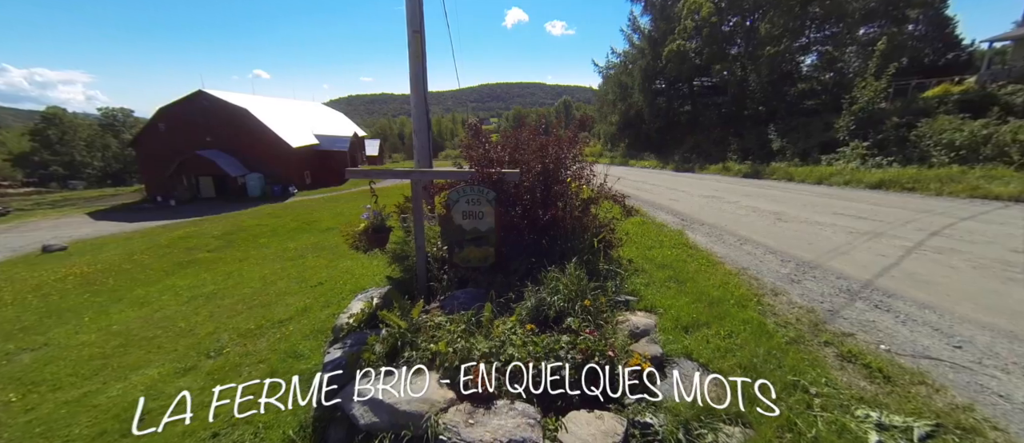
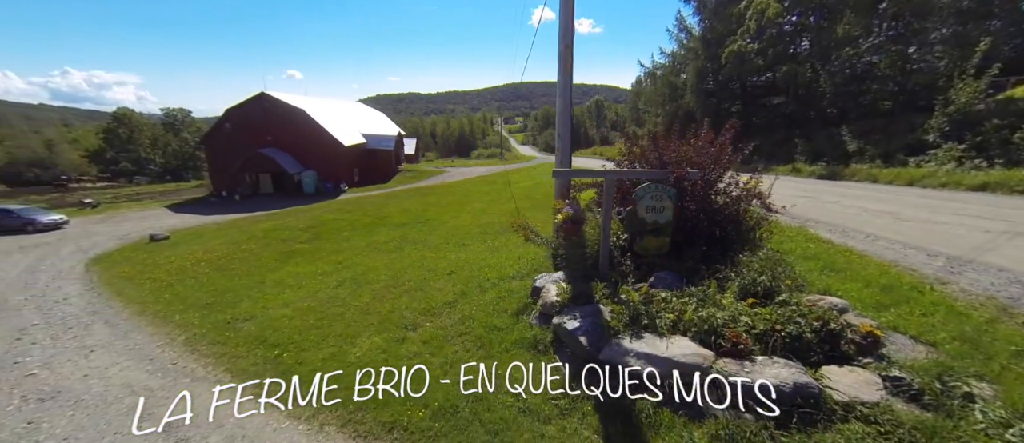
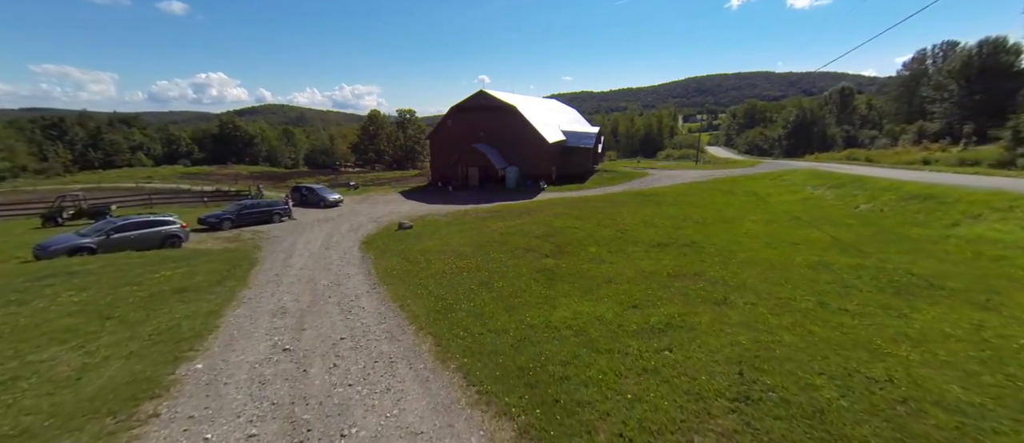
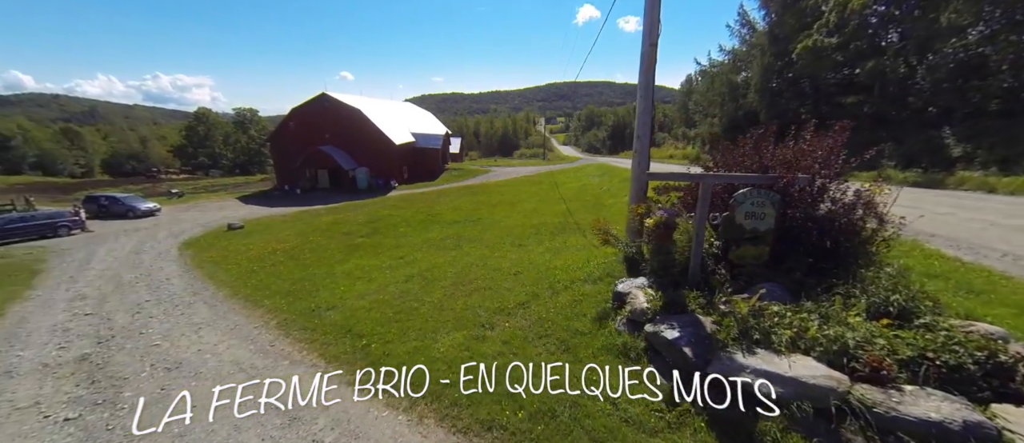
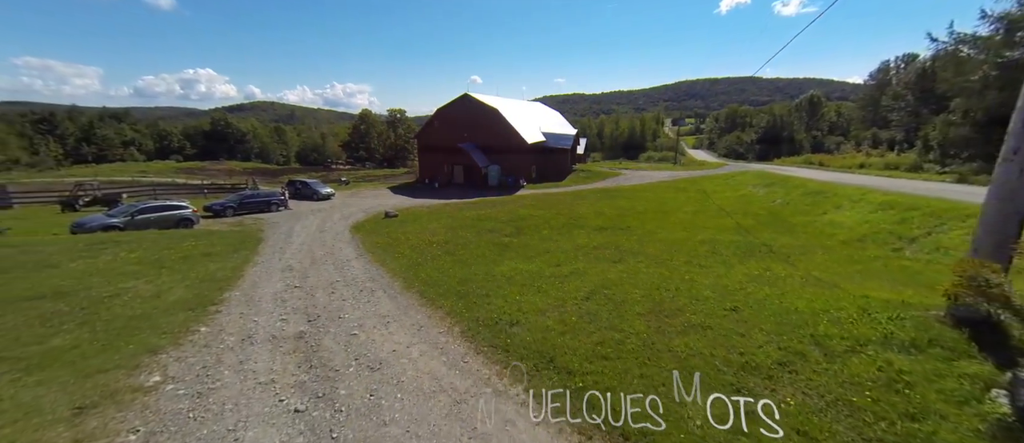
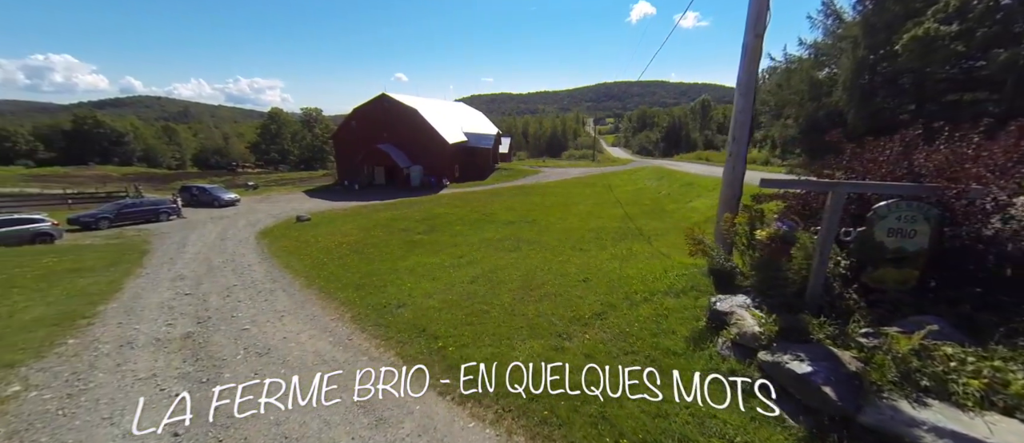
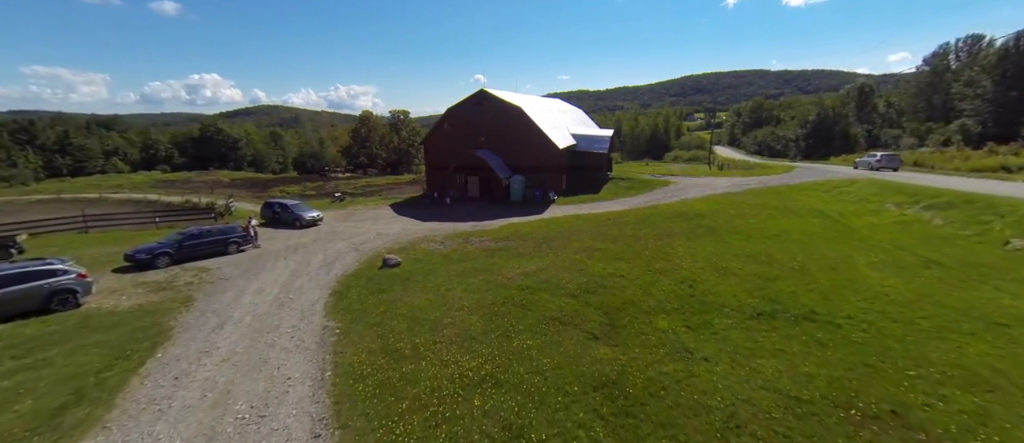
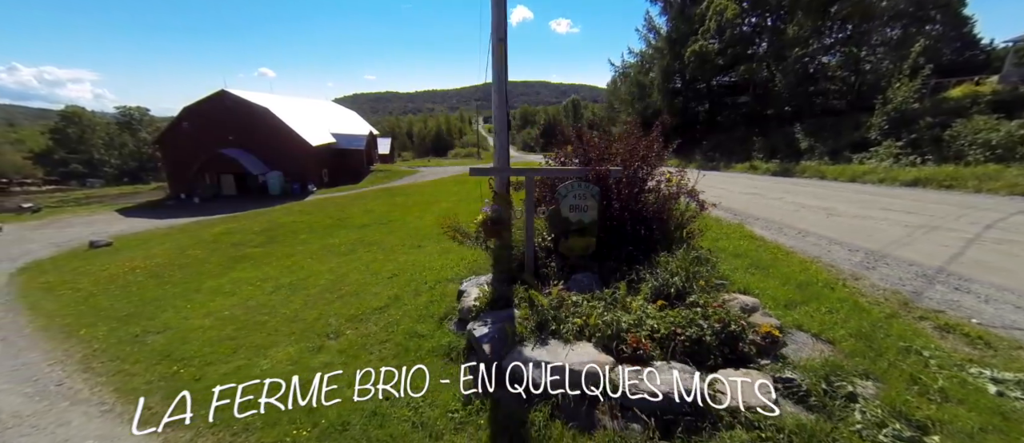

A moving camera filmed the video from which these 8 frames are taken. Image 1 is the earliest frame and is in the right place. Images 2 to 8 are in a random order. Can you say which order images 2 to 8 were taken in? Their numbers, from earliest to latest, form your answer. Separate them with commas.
8, 2, 4, 6, 5, 3, 7
